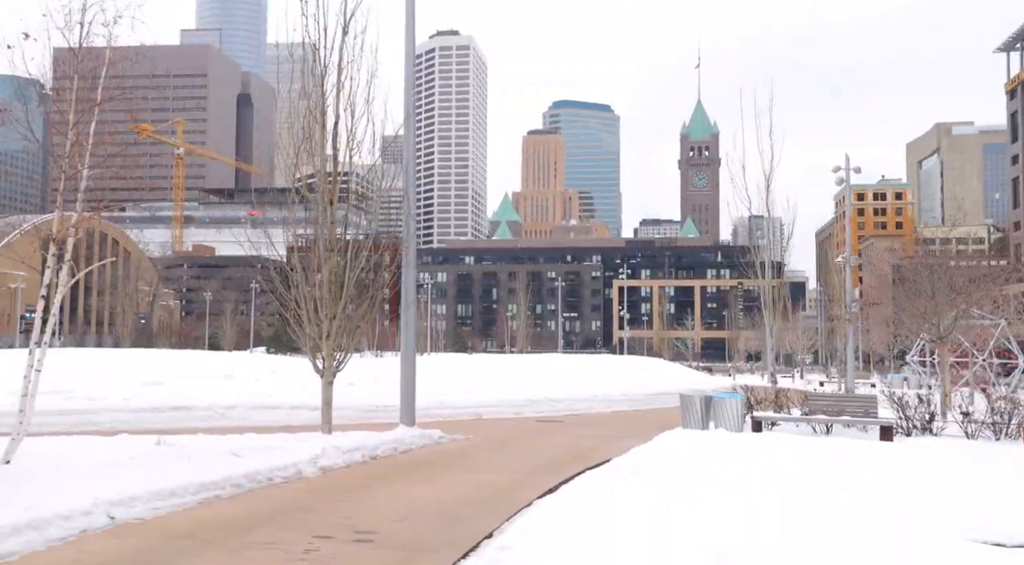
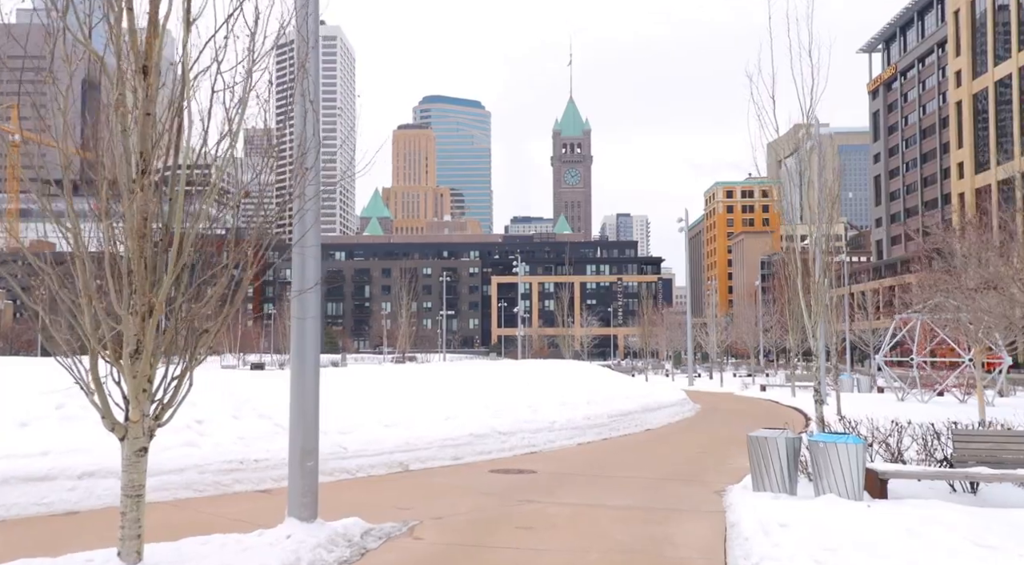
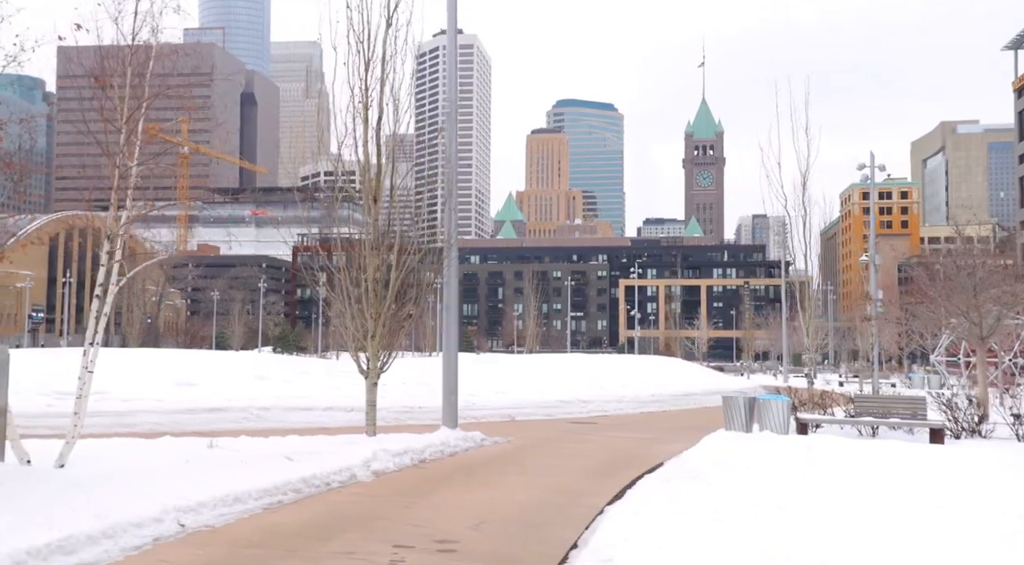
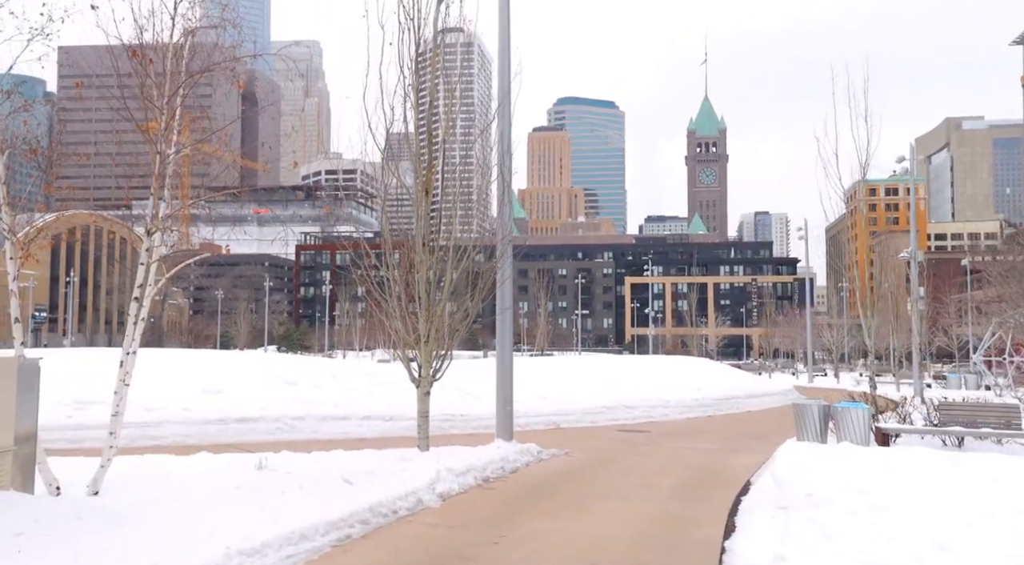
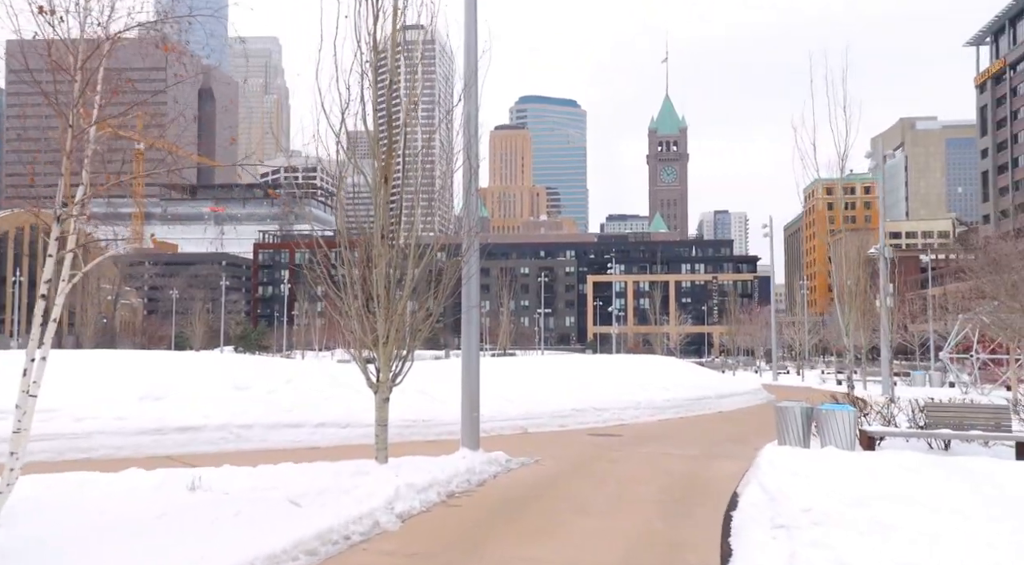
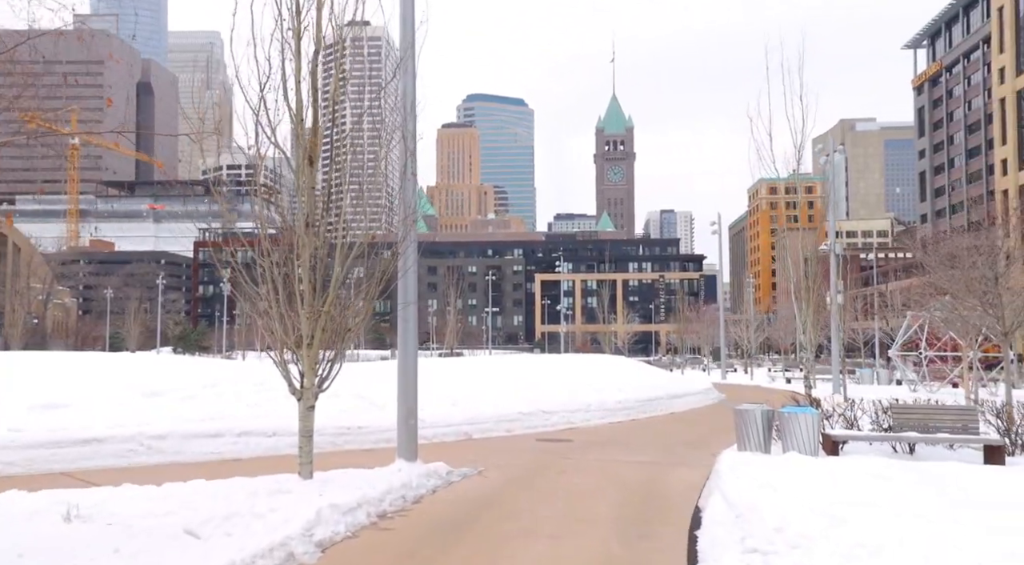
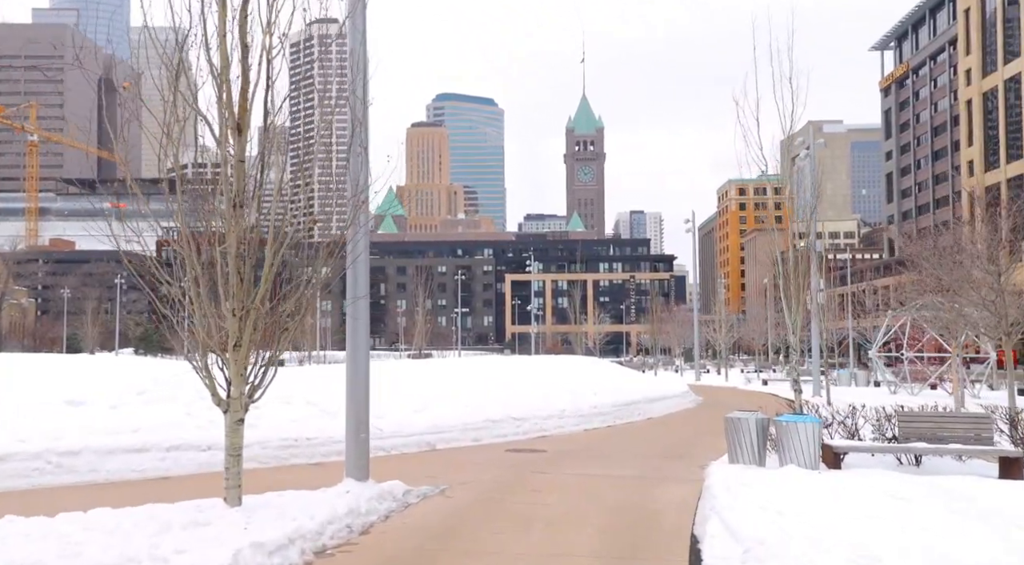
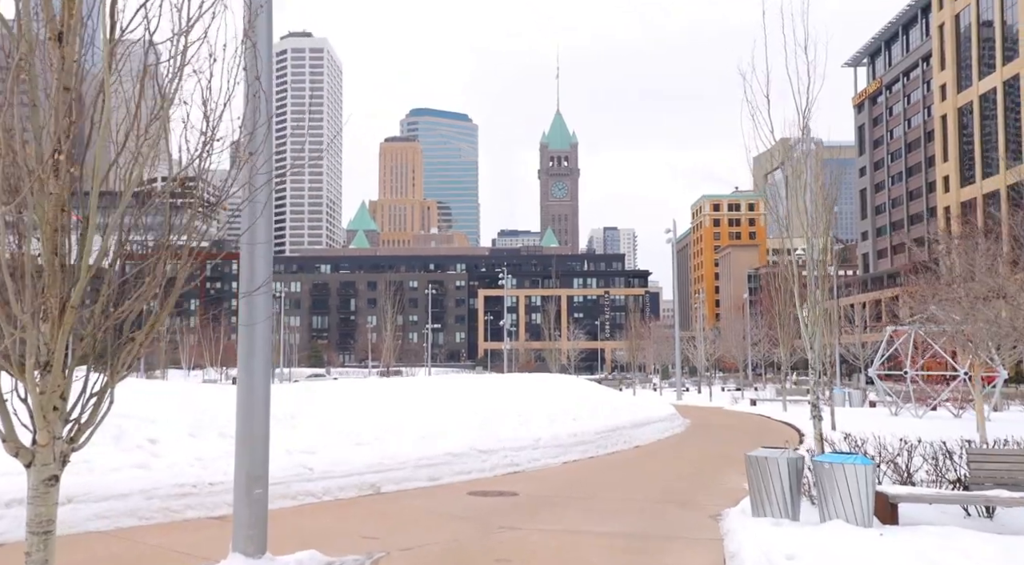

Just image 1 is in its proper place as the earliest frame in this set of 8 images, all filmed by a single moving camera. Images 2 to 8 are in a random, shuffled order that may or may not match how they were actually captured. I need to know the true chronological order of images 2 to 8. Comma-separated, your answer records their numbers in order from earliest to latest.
3, 4, 5, 6, 7, 2, 8
